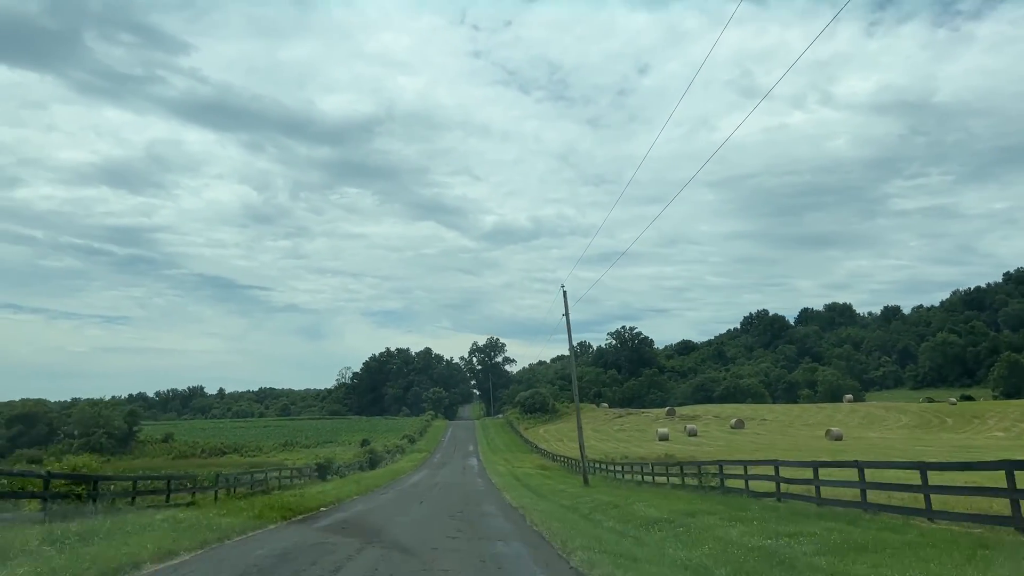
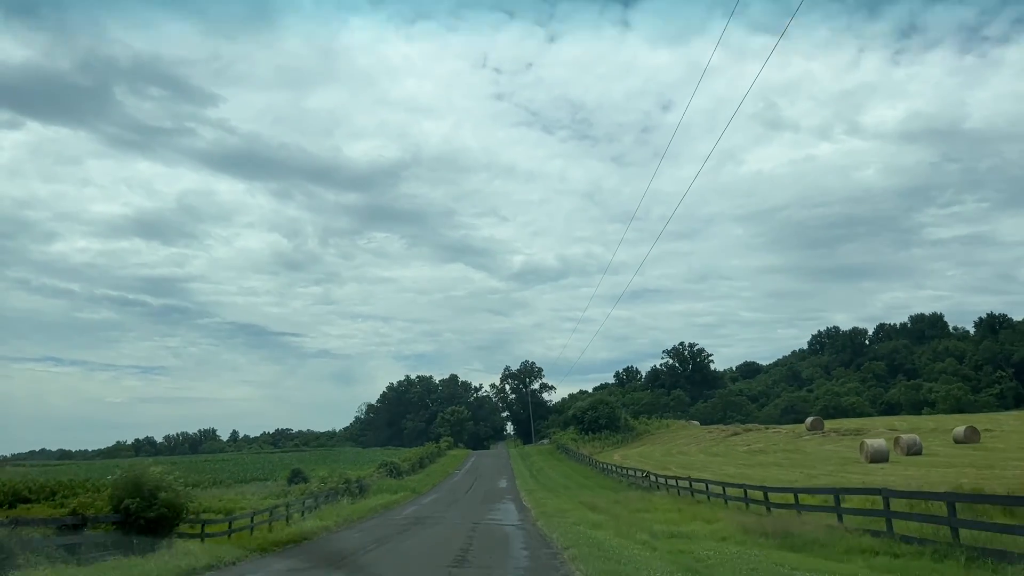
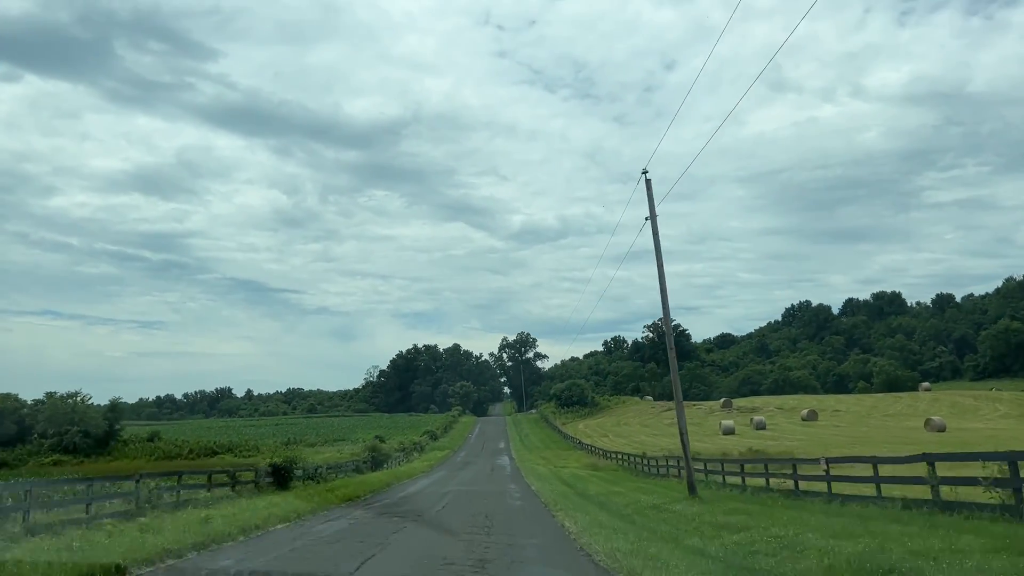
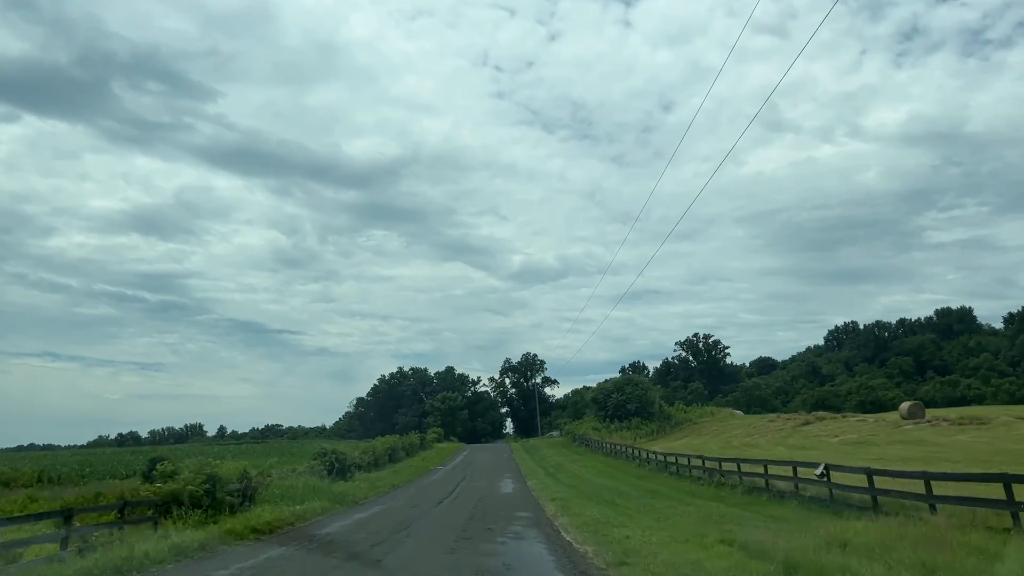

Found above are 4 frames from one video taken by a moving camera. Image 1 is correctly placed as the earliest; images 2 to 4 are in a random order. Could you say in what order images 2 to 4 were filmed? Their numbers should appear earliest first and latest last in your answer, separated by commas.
3, 2, 4
